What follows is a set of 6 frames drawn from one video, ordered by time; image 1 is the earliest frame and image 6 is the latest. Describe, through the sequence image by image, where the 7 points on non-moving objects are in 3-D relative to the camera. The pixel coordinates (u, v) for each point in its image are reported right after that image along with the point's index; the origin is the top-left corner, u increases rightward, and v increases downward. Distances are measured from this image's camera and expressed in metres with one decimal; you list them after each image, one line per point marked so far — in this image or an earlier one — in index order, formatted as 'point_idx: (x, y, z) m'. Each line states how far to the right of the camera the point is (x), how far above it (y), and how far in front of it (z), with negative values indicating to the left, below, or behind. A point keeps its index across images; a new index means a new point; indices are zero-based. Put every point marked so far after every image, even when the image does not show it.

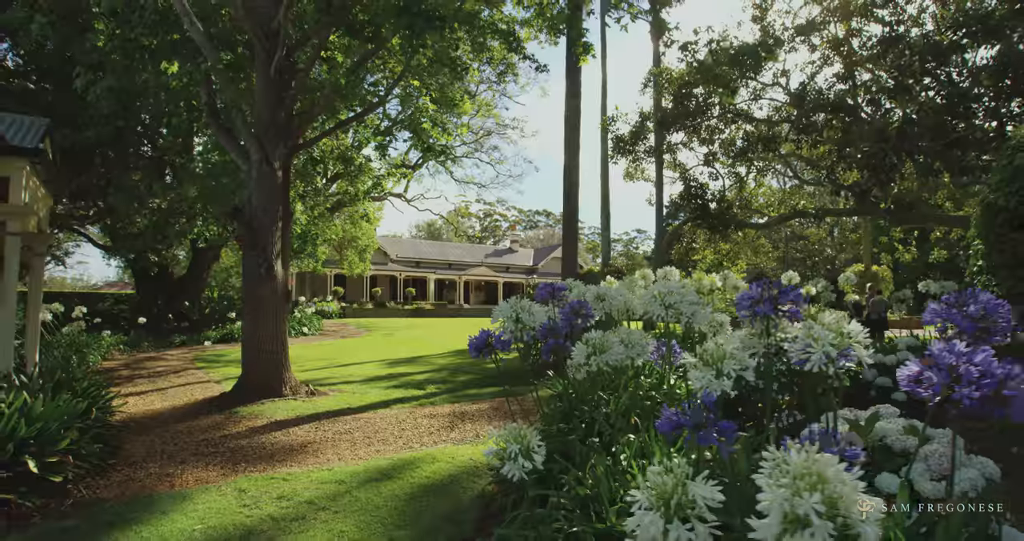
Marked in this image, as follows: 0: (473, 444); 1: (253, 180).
0: (-0.3, -1.5, +5.3) m
1: (-3.2, +1.1, +7.5) m
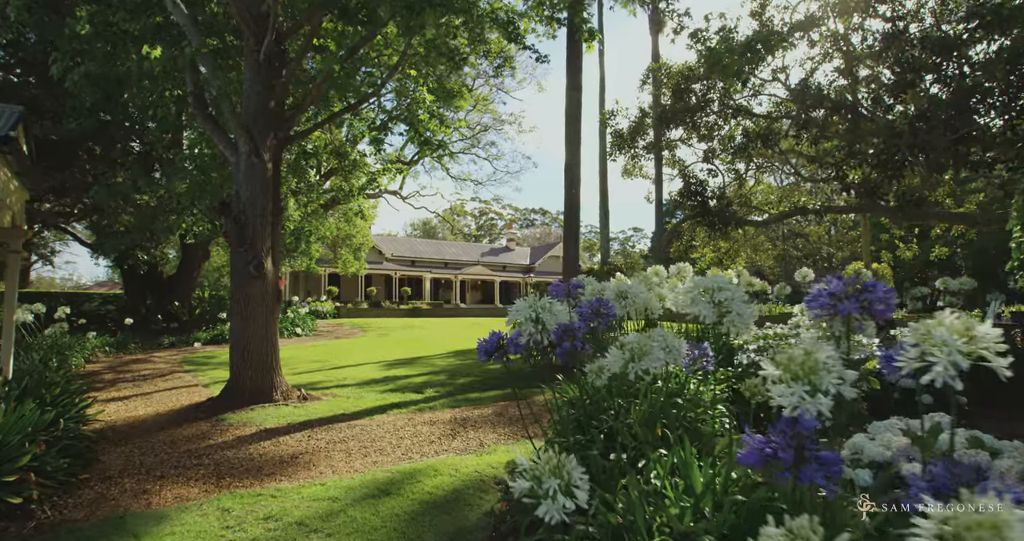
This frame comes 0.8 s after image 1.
0: (-0.3, -1.5, +4.9) m
1: (-3.1, +1.1, +7.1) m
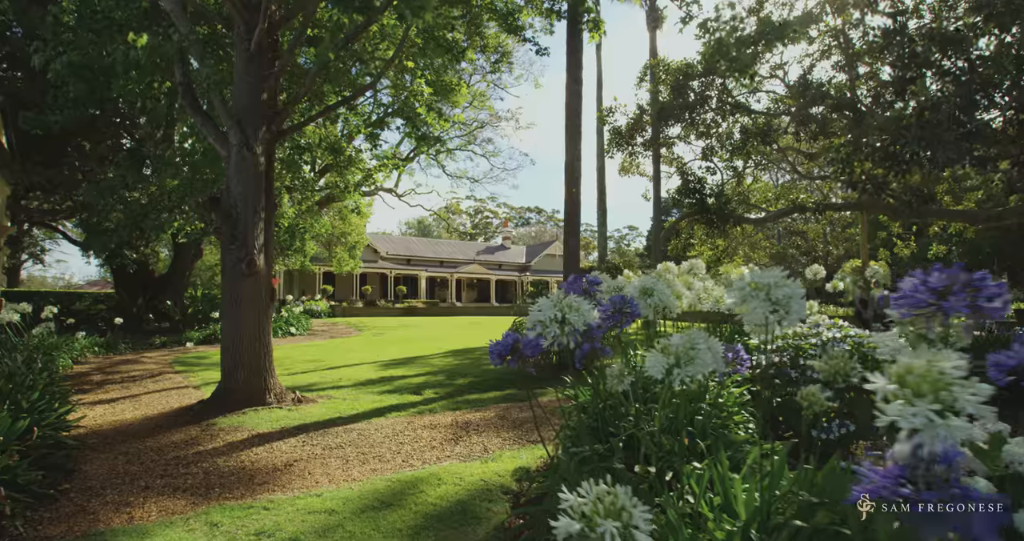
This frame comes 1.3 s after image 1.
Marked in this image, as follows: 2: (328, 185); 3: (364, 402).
0: (-0.2, -1.4, +4.7) m
1: (-3.1, +1.2, +6.8) m
2: (-4.9, +2.2, +16.2) m
3: (-1.8, -1.6, +7.3) m
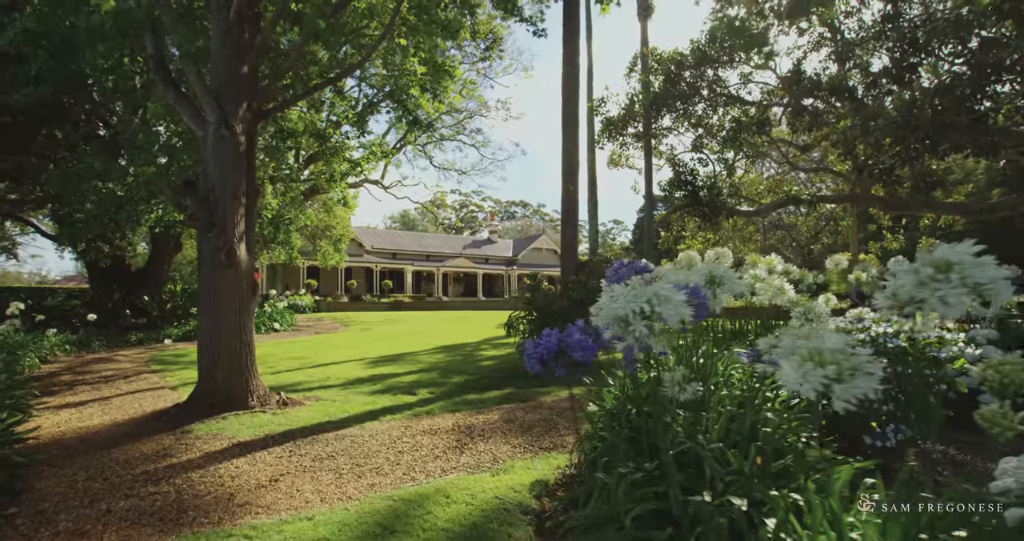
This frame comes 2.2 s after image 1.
0: (-0.1, -1.4, +4.2) m
1: (-3.1, +1.2, +6.2) m
2: (-5.1, +2.4, +15.6) m
3: (-1.7, -1.5, +6.8) m
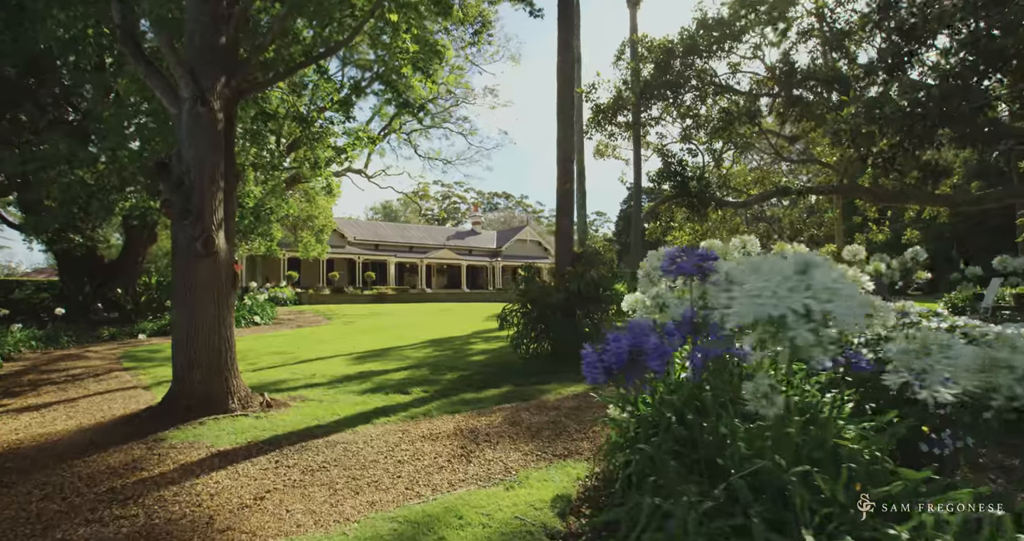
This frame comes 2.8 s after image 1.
0: (0.0, -1.3, +3.7) m
1: (-3.0, +1.3, +5.6) m
2: (-5.3, +2.6, +14.9) m
3: (-1.7, -1.4, +6.3) m
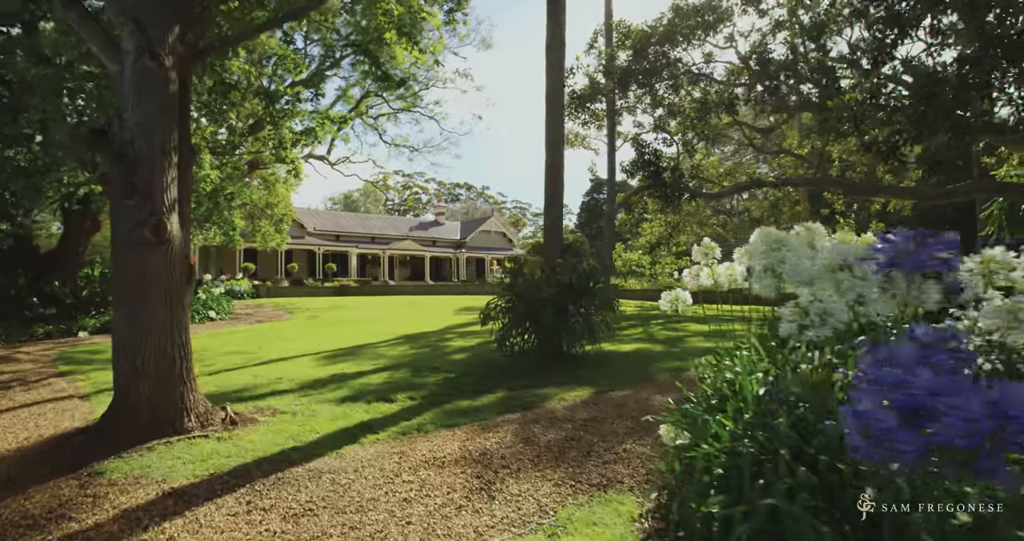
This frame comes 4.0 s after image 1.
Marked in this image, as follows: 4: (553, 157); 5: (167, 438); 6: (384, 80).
0: (+0.2, -1.3, +3.0) m
1: (-2.9, +1.4, +4.6) m
2: (-5.8, +2.8, +13.7) m
3: (-1.7, -1.3, +5.4) m
4: (+0.7, +1.9, +10.2) m
5: (-2.6, -1.3, +4.7) m
6: (-1.6, +2.4, +7.6) m
